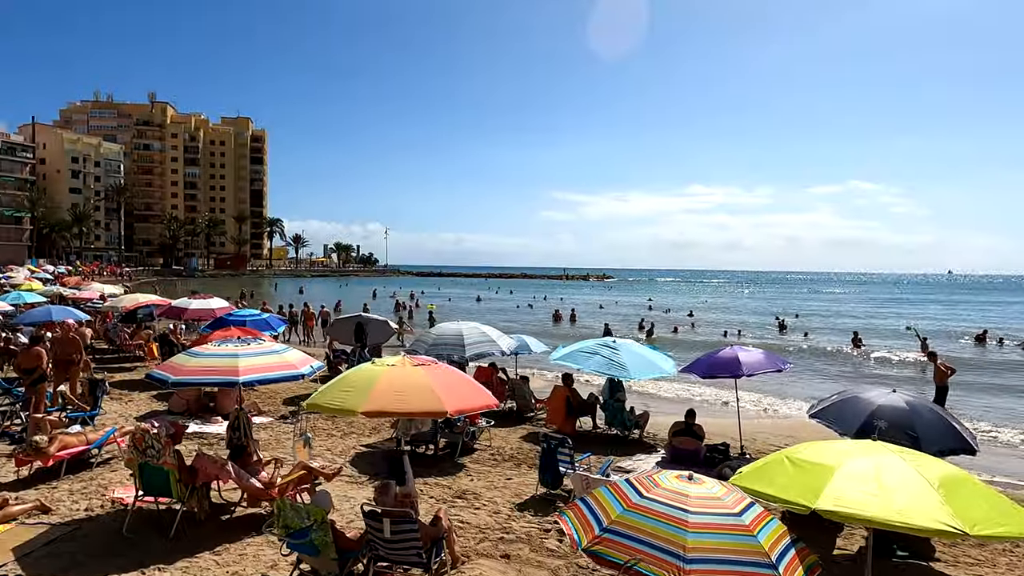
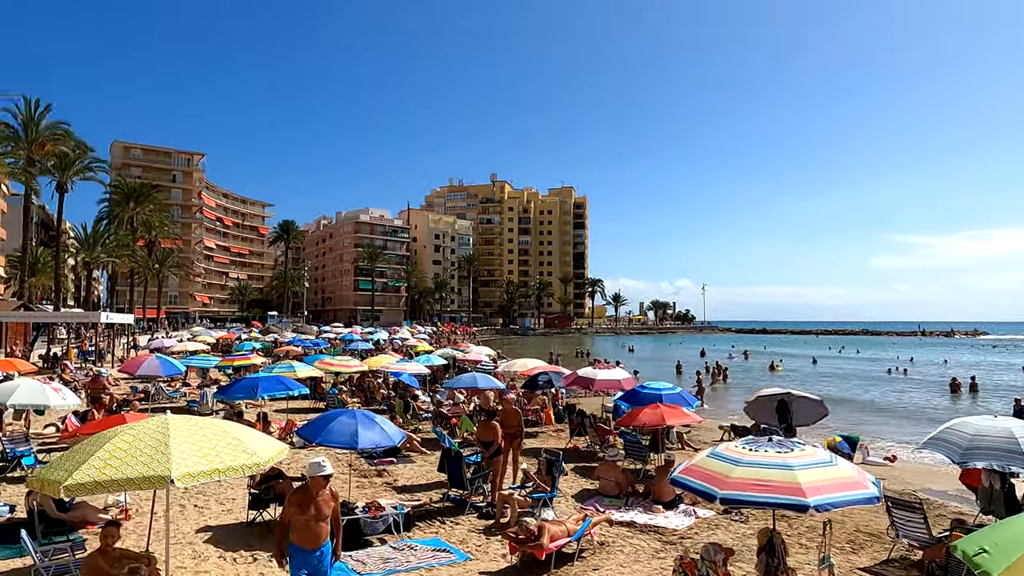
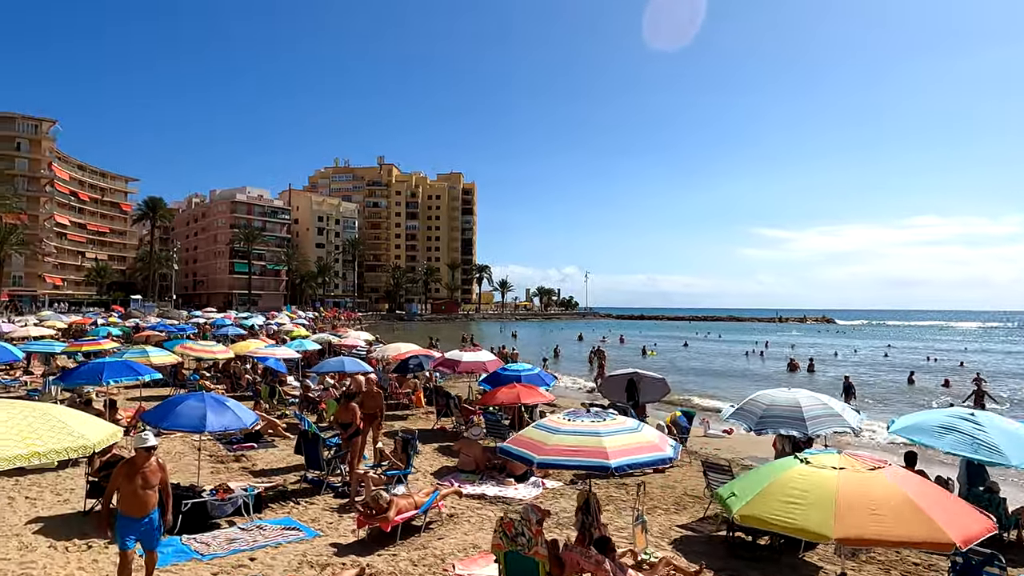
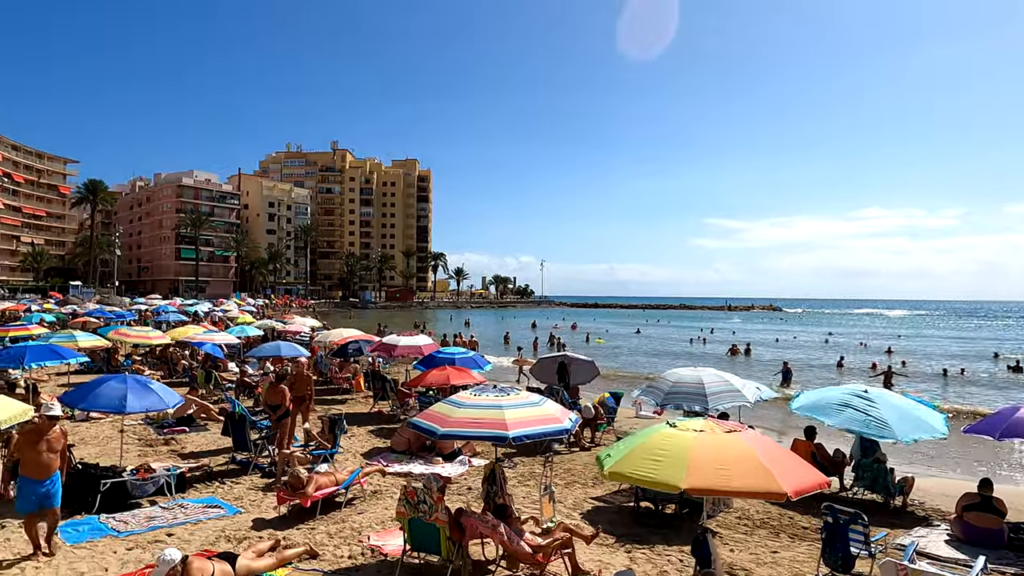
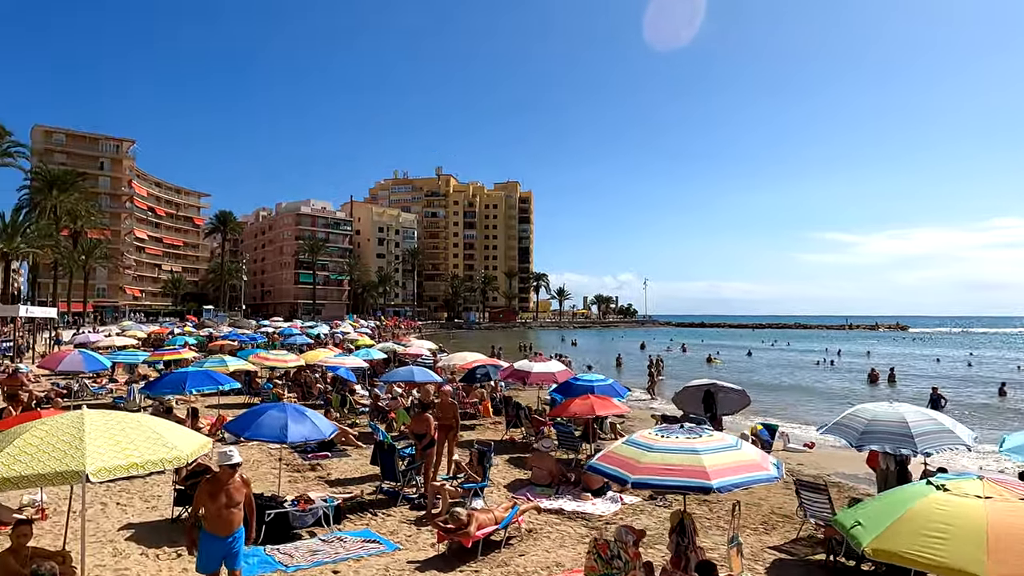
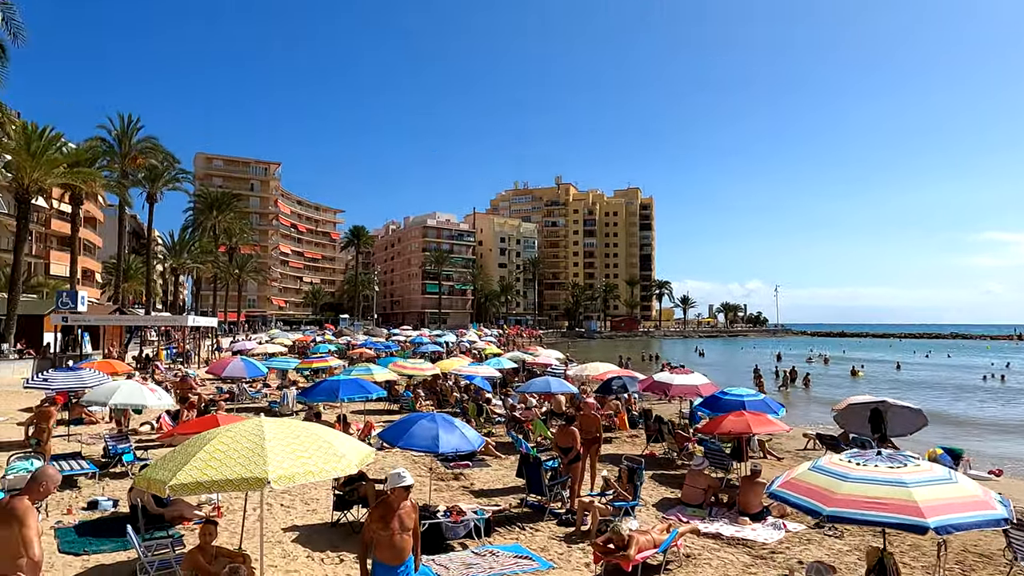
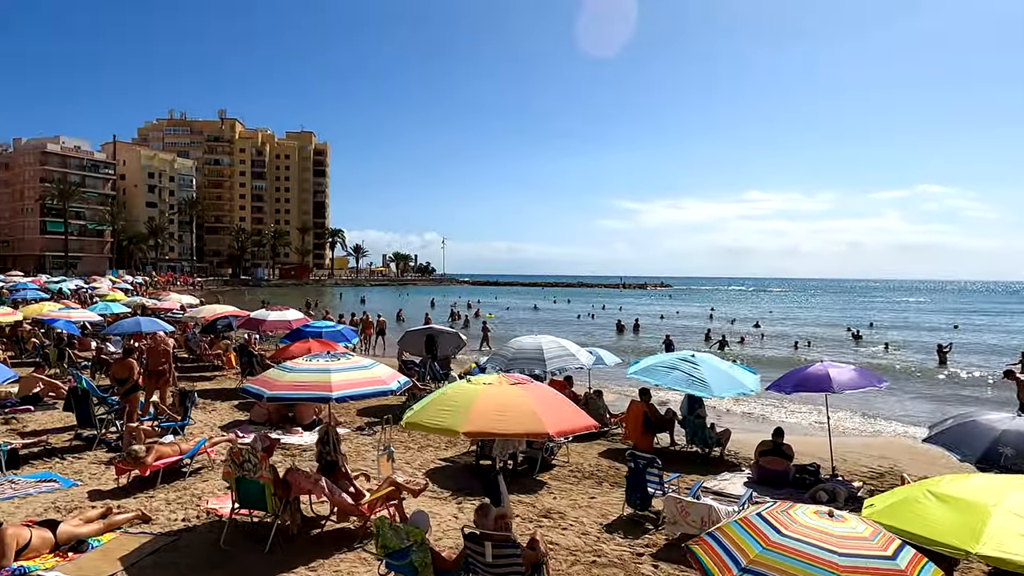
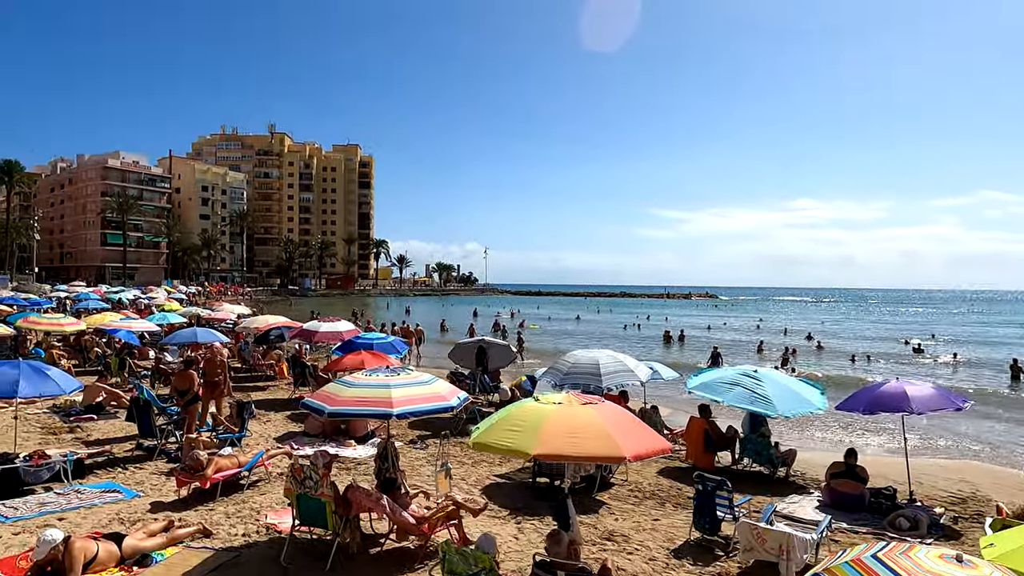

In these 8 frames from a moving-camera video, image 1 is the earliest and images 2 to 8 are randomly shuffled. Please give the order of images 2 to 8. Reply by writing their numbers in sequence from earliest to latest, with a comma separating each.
7, 8, 4, 3, 5, 2, 6
